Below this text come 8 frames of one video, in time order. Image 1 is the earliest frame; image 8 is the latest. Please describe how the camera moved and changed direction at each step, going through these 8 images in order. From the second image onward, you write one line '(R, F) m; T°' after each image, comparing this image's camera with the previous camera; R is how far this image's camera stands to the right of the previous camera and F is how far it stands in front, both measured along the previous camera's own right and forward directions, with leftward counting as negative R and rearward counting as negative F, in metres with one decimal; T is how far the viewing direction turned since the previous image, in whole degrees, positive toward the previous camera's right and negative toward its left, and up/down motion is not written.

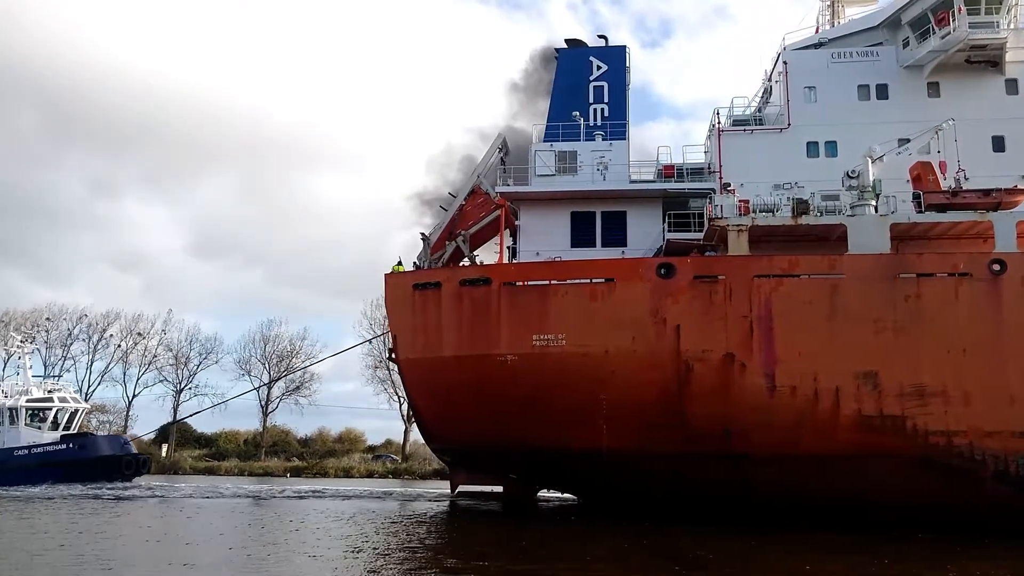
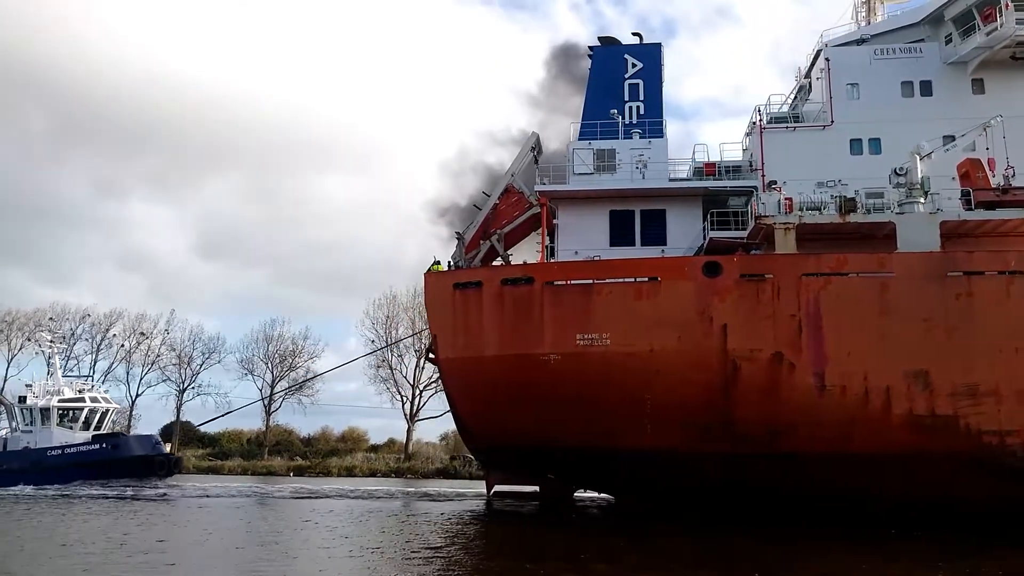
(-0.5, +0.1) m; 0°
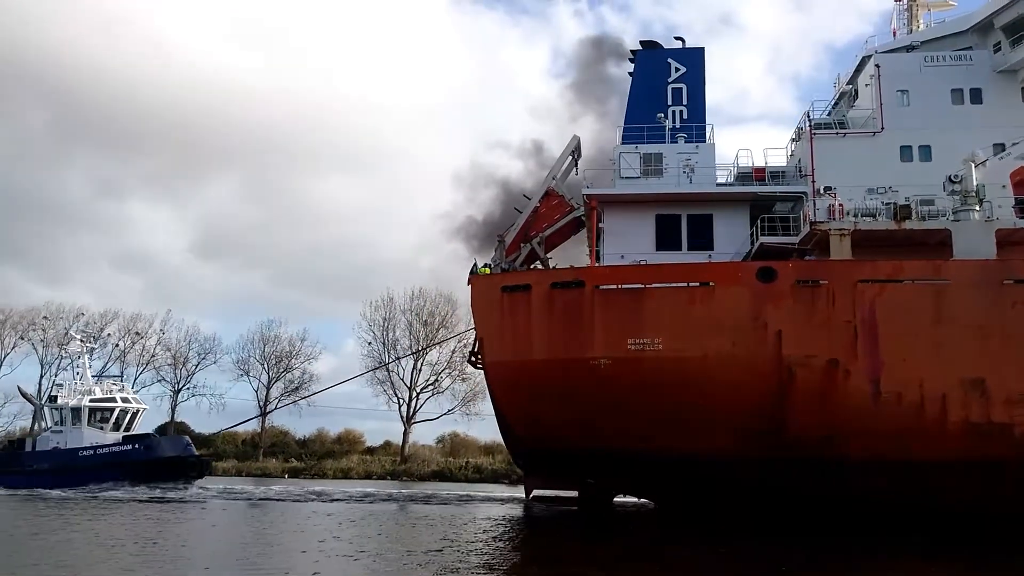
(-0.6, 0.0) m; 0°
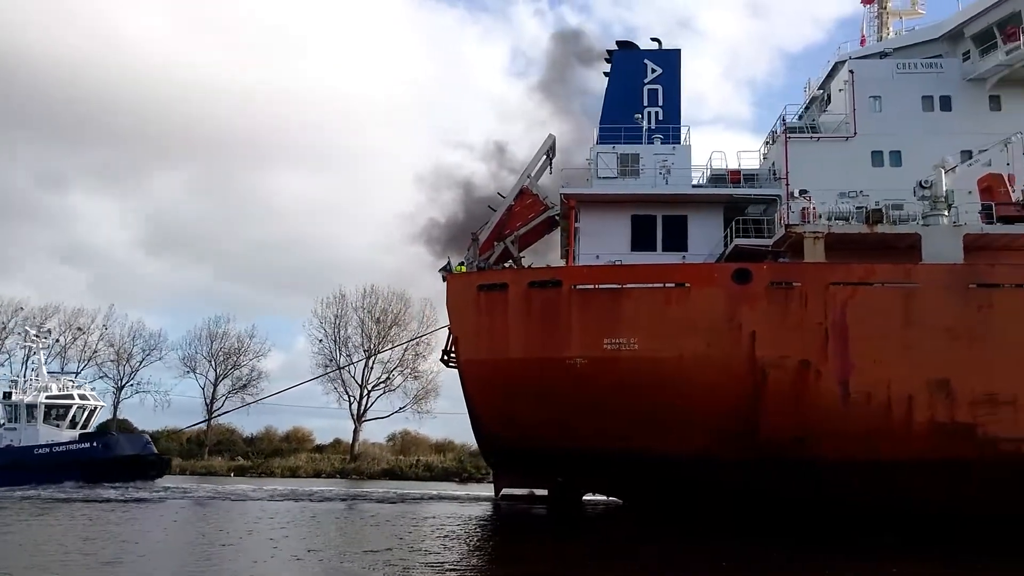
(-0.2, 0.0) m; +3°
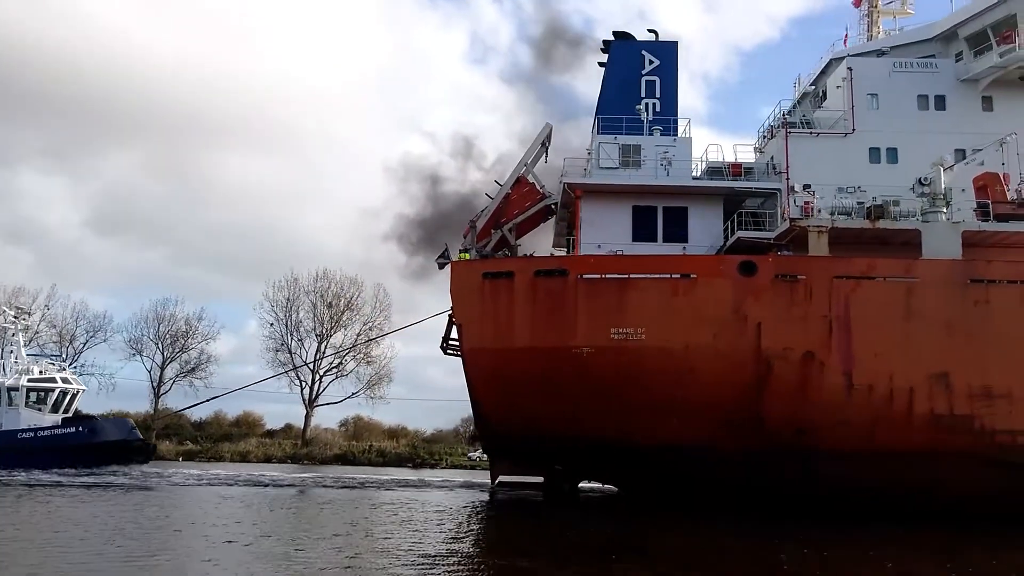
(-0.6, 0.0) m; +3°
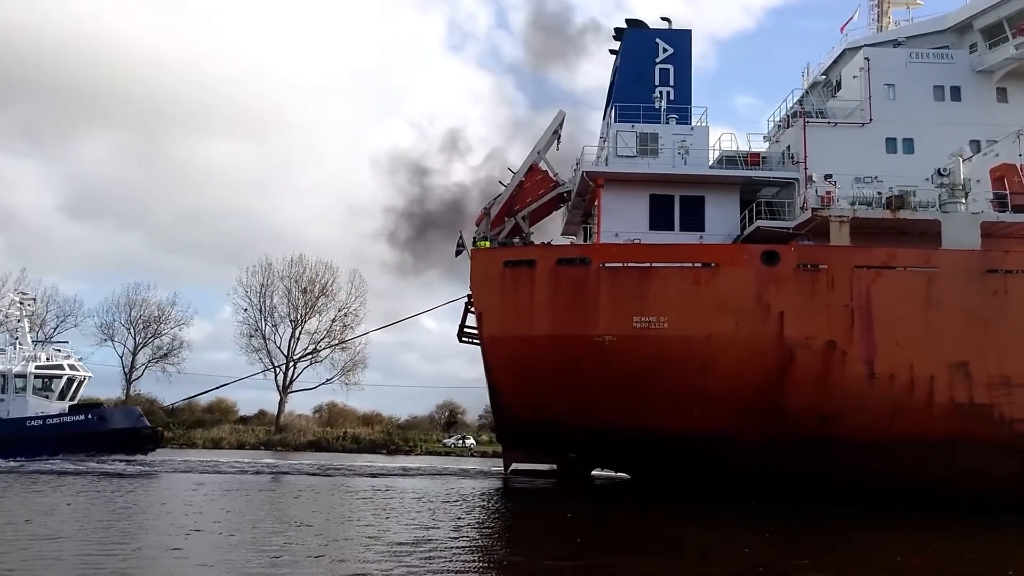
(-0.5, 0.0) m; +2°
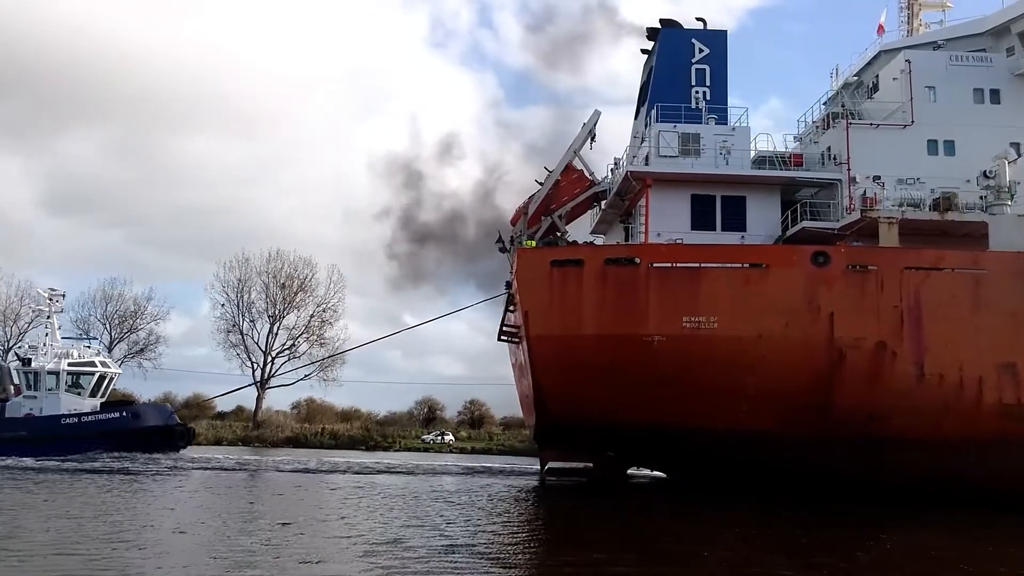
(-0.8, 0.0) m; +1°
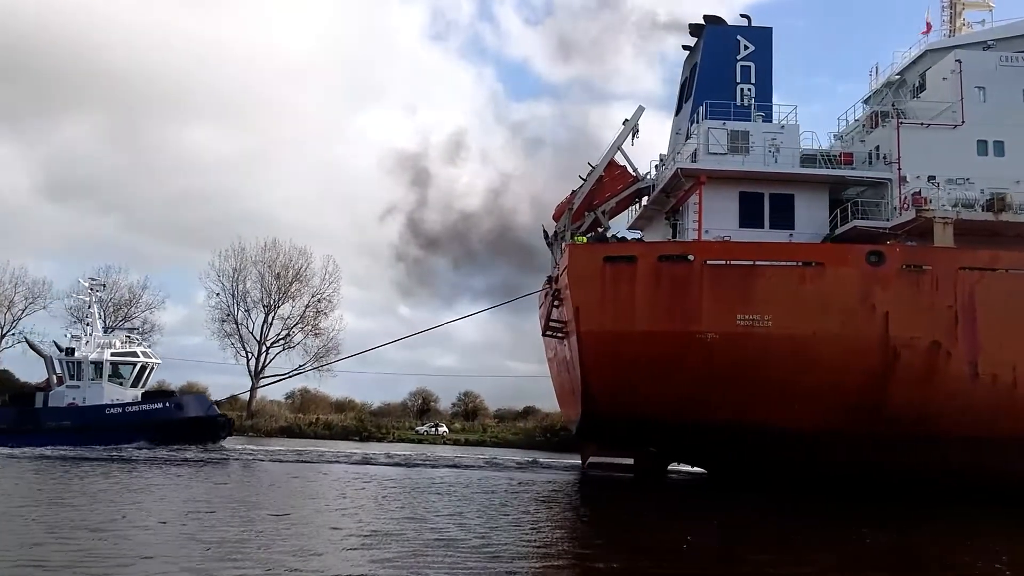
(-0.7, 0.0) m; 0°
